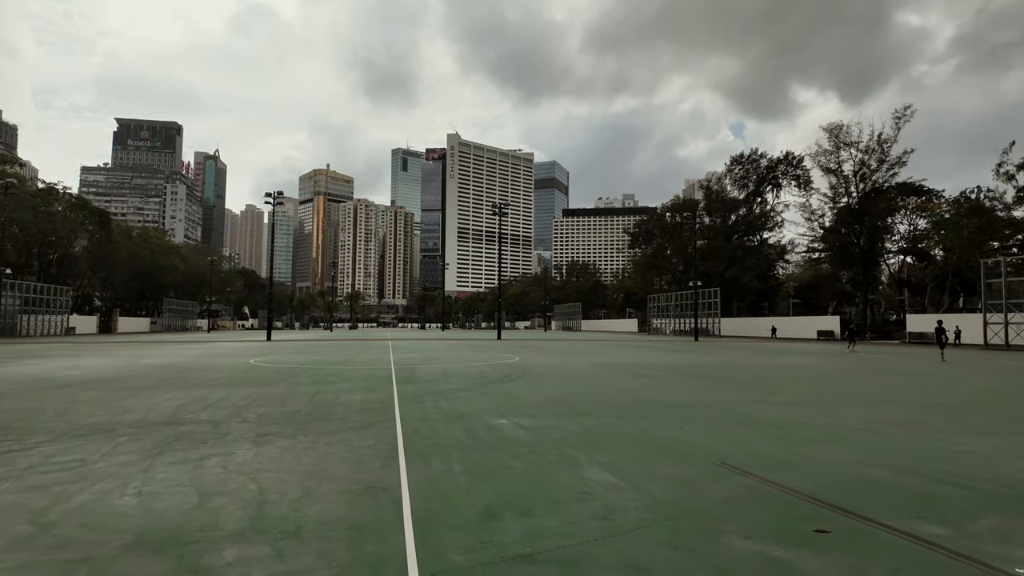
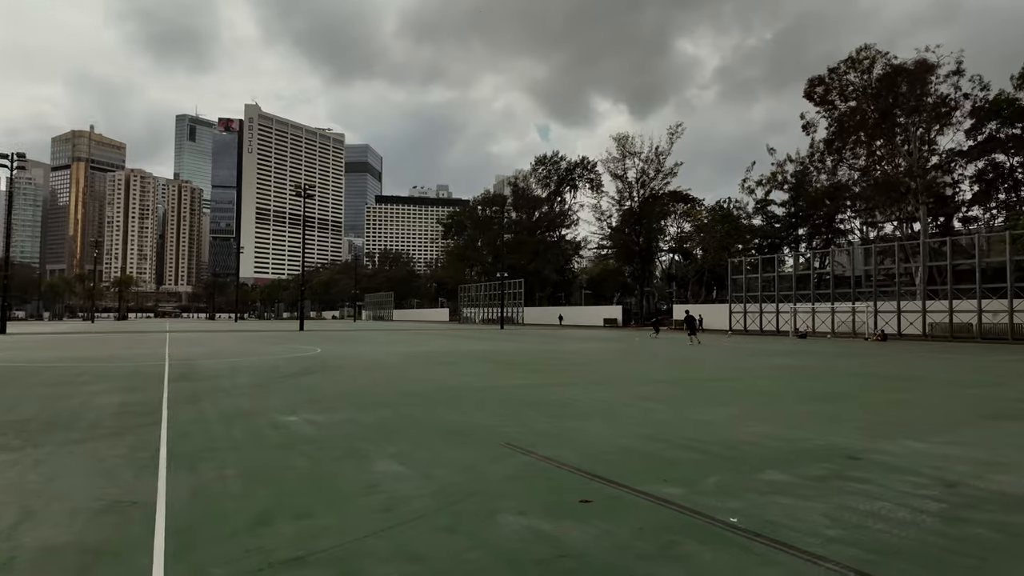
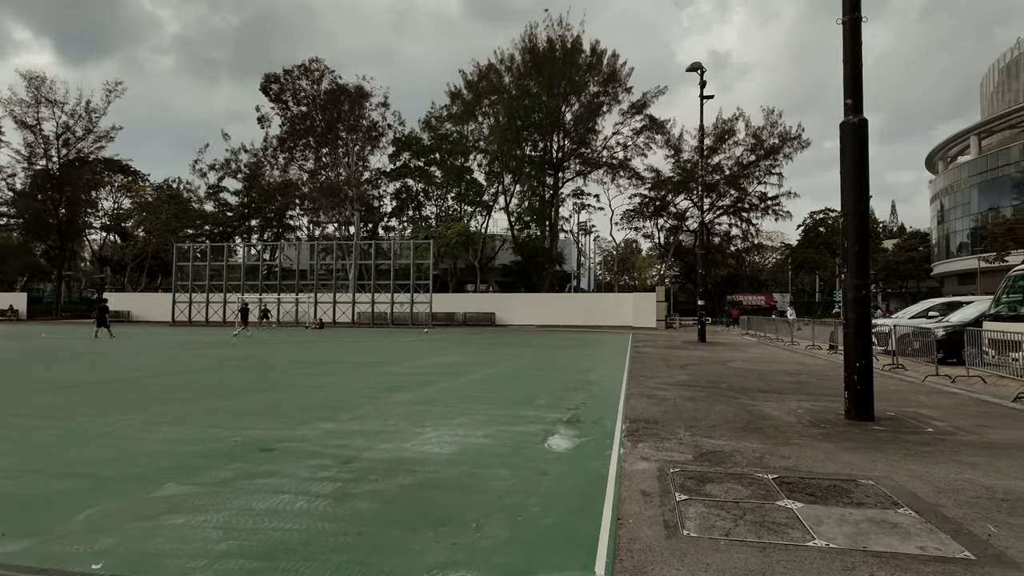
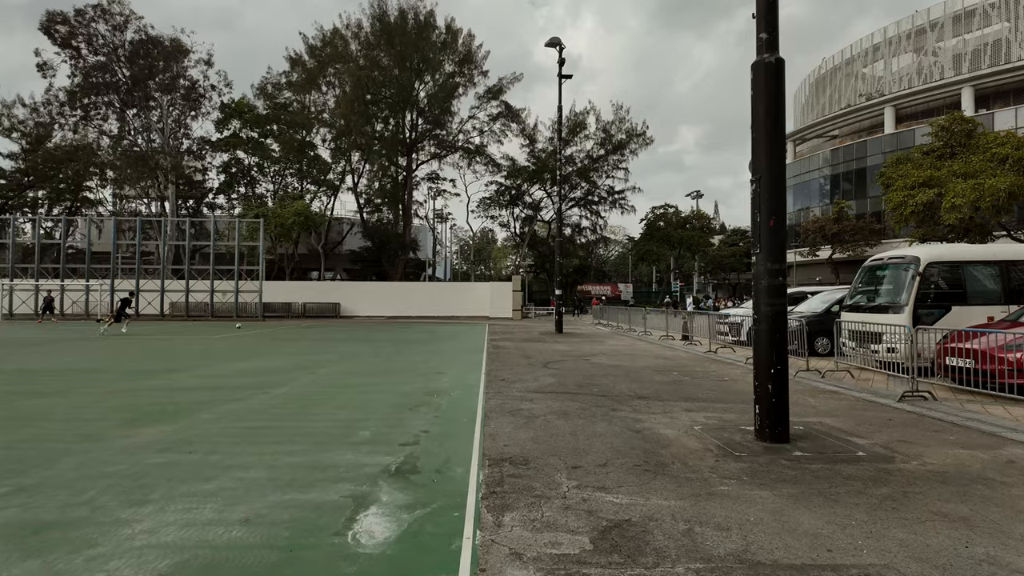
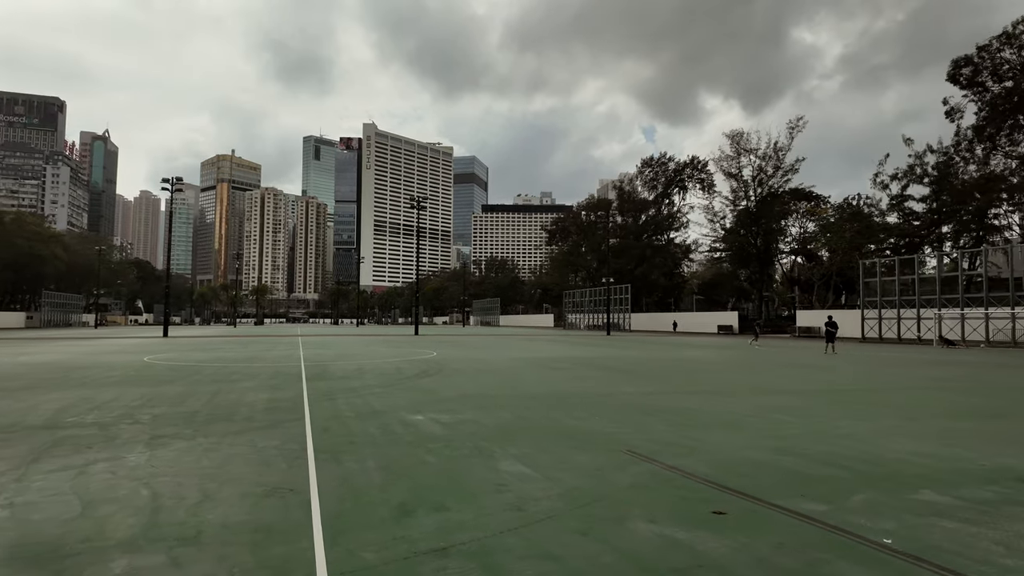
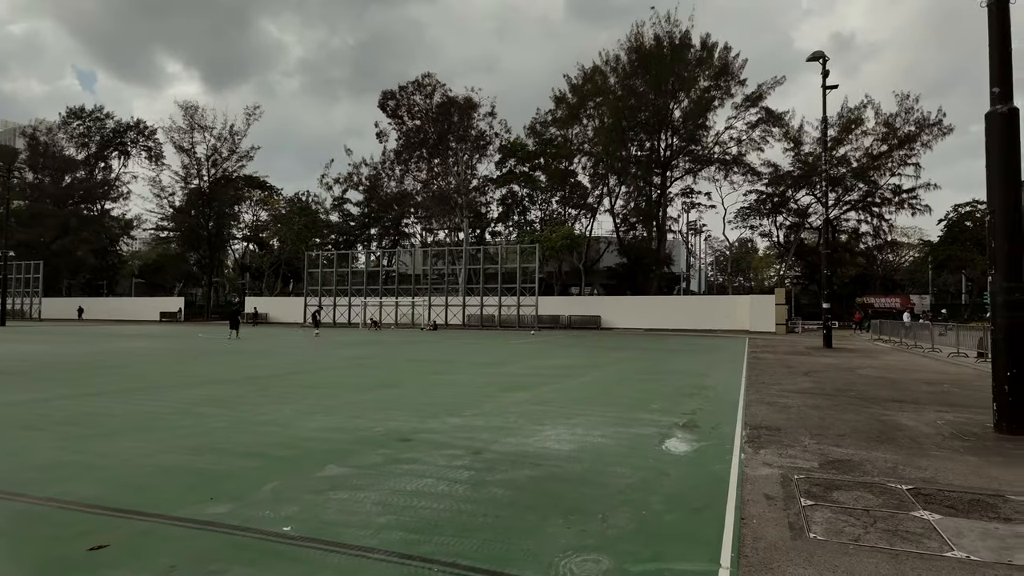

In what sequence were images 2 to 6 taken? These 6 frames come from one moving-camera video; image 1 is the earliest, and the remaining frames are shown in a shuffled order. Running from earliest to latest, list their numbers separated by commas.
5, 2, 6, 3, 4
